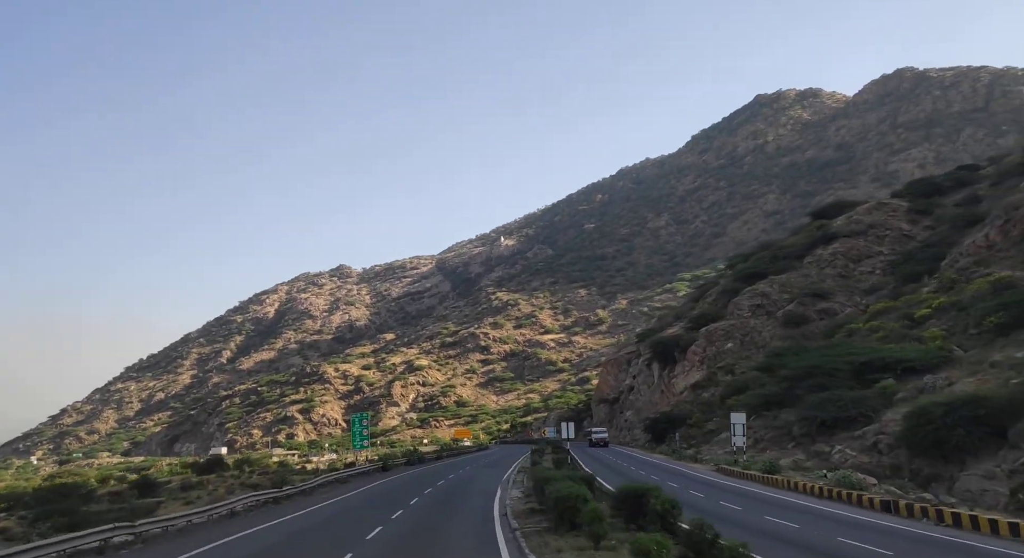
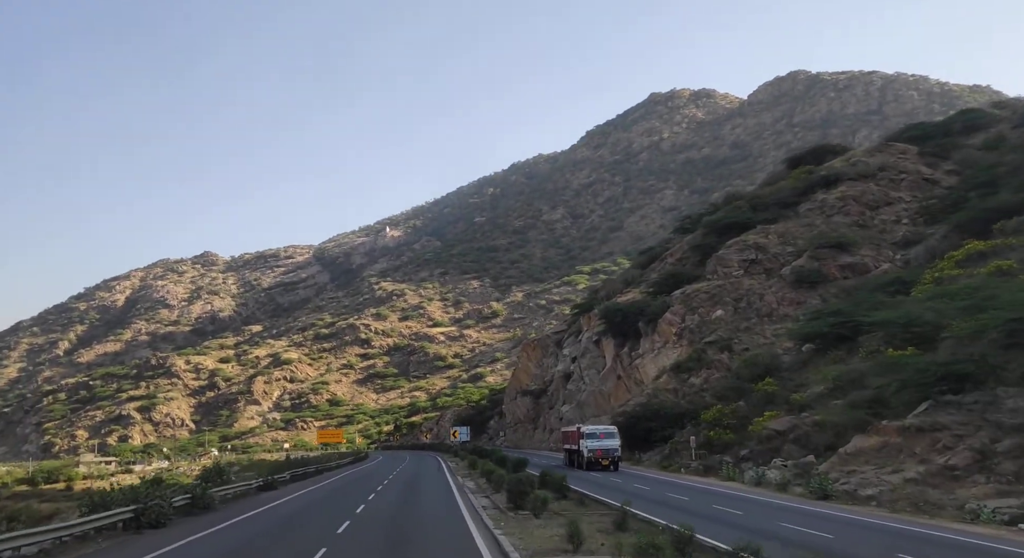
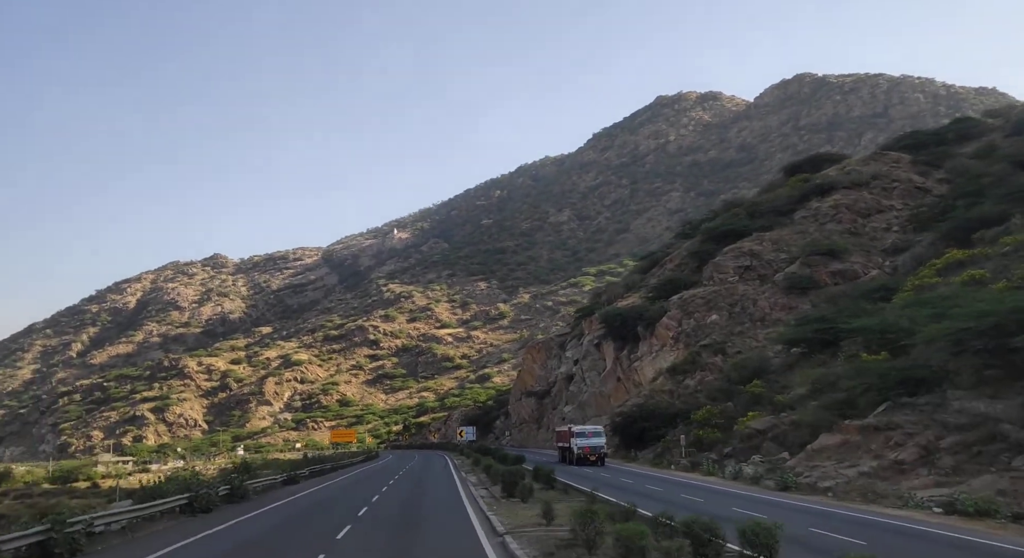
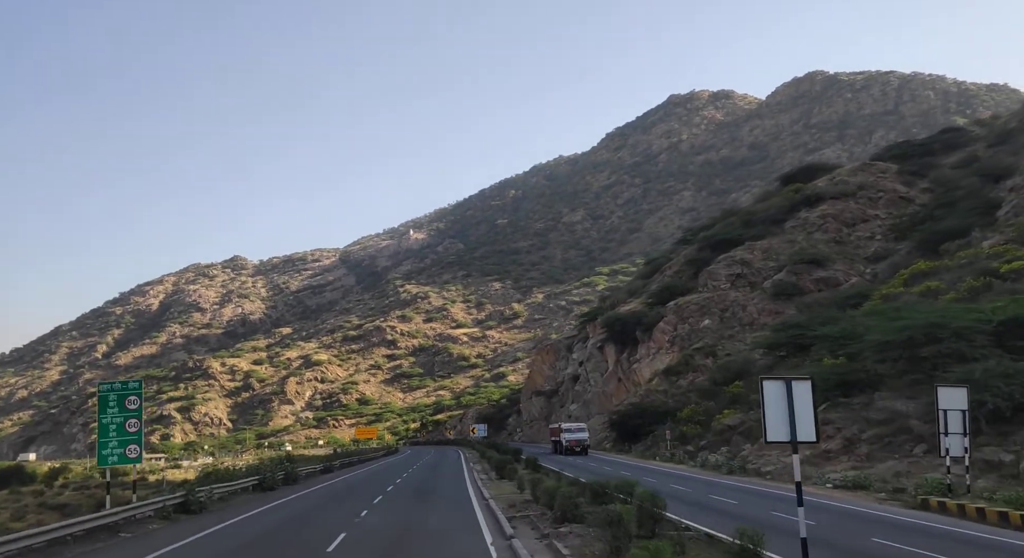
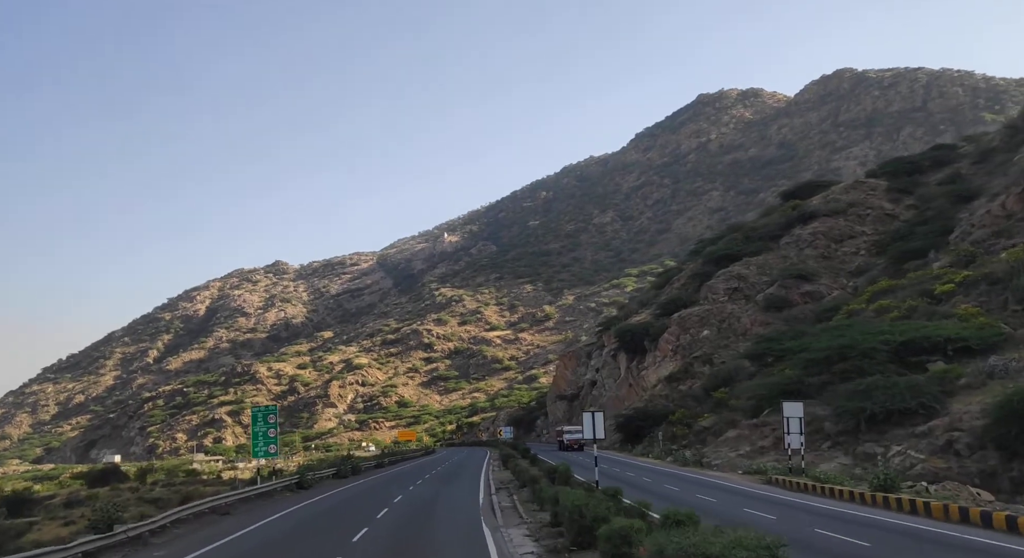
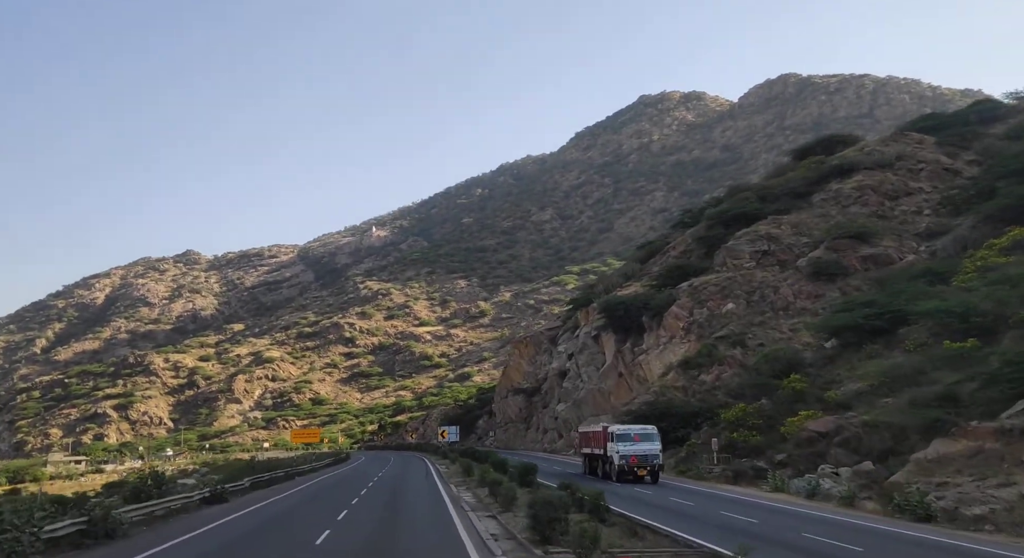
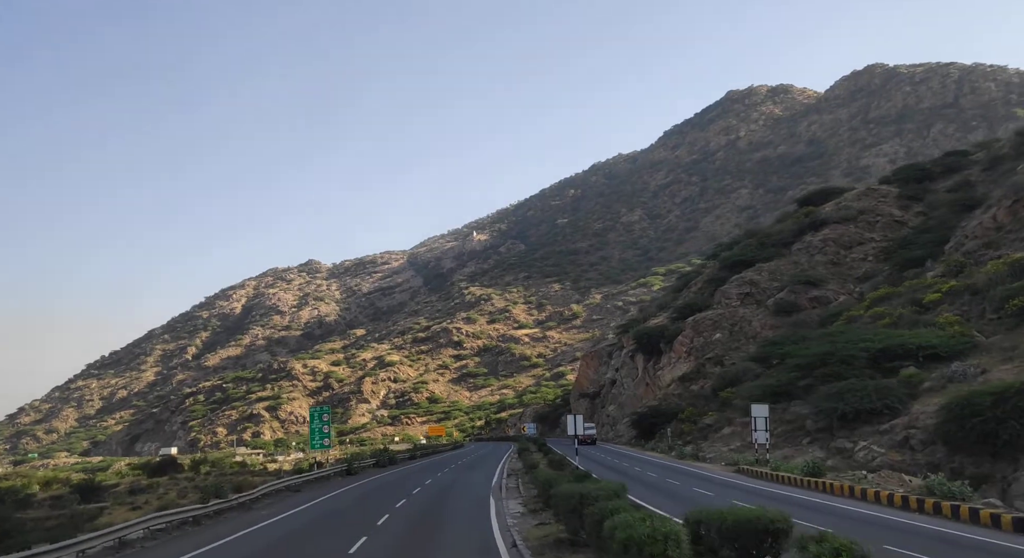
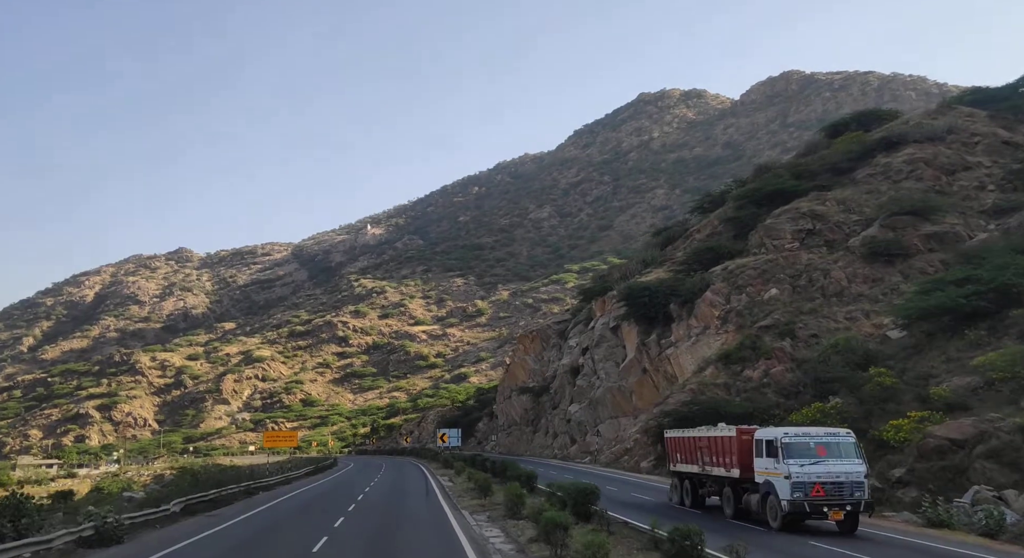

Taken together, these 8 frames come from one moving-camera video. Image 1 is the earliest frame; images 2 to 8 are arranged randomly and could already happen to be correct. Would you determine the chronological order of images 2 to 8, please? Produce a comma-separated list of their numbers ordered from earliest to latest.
7, 5, 4, 3, 2, 6, 8
